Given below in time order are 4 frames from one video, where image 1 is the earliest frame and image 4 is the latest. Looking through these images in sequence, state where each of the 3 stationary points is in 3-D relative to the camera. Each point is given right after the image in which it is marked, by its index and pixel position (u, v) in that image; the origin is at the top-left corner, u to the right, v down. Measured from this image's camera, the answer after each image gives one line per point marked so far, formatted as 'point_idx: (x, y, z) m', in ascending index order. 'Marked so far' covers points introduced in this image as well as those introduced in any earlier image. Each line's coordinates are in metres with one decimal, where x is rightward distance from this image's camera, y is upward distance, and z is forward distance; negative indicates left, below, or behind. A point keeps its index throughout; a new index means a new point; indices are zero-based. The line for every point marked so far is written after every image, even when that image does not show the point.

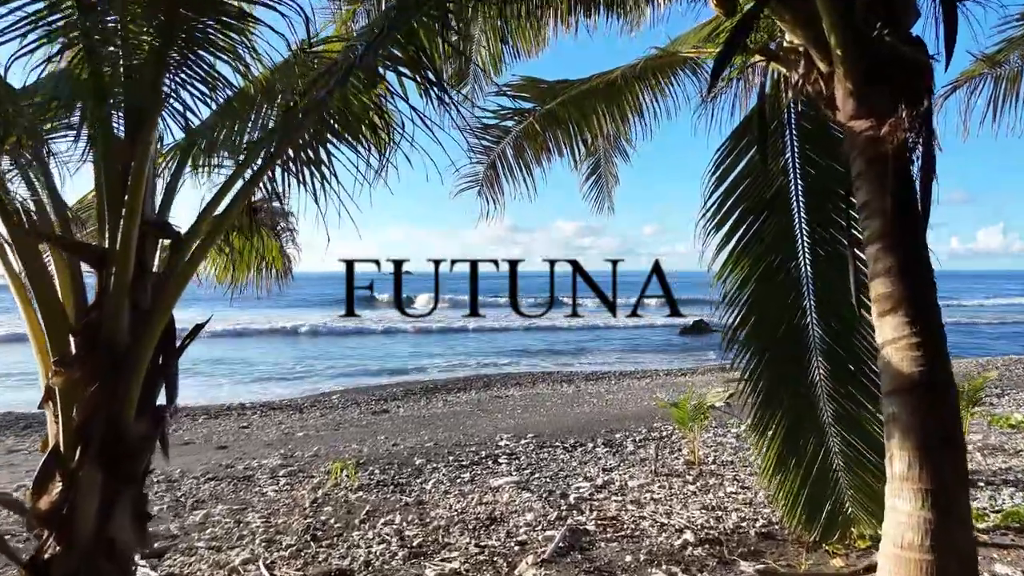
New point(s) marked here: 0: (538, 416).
0: (+0.4, -1.9, +8.6) m
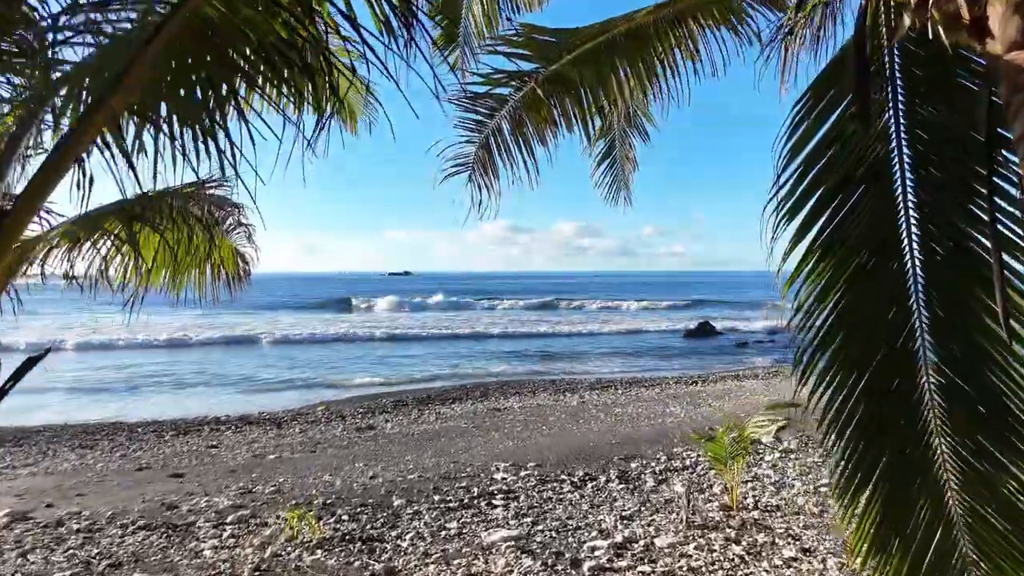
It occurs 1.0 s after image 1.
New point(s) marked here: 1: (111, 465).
0: (+0.4, -2.0, +7.6) m
1: (-5.3, -2.4, +7.6) m
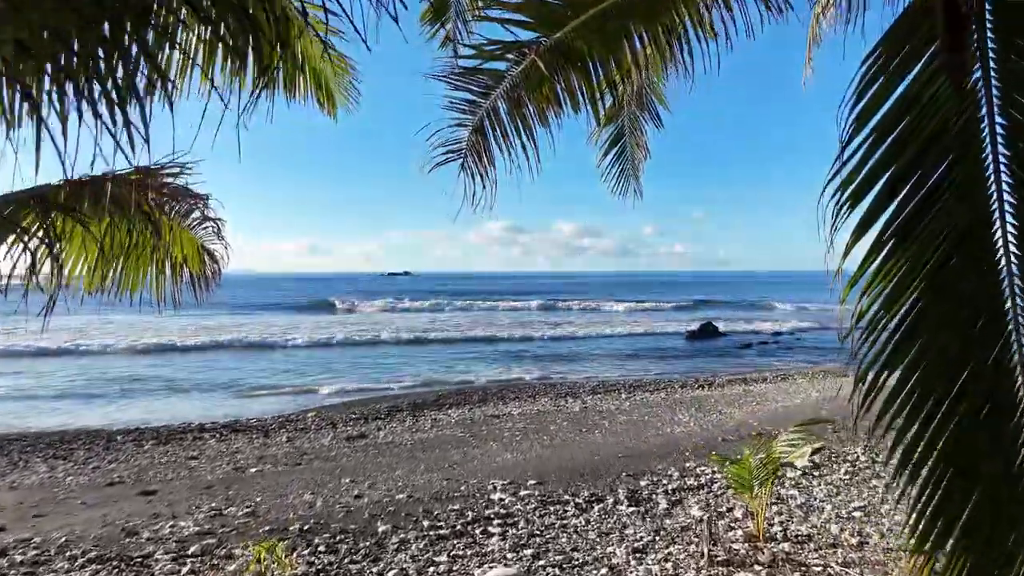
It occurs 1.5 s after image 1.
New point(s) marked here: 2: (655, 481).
0: (+0.4, -2.0, +7.1) m
1: (-5.4, -2.4, +7.1) m
2: (+1.4, -1.8, +5.4) m
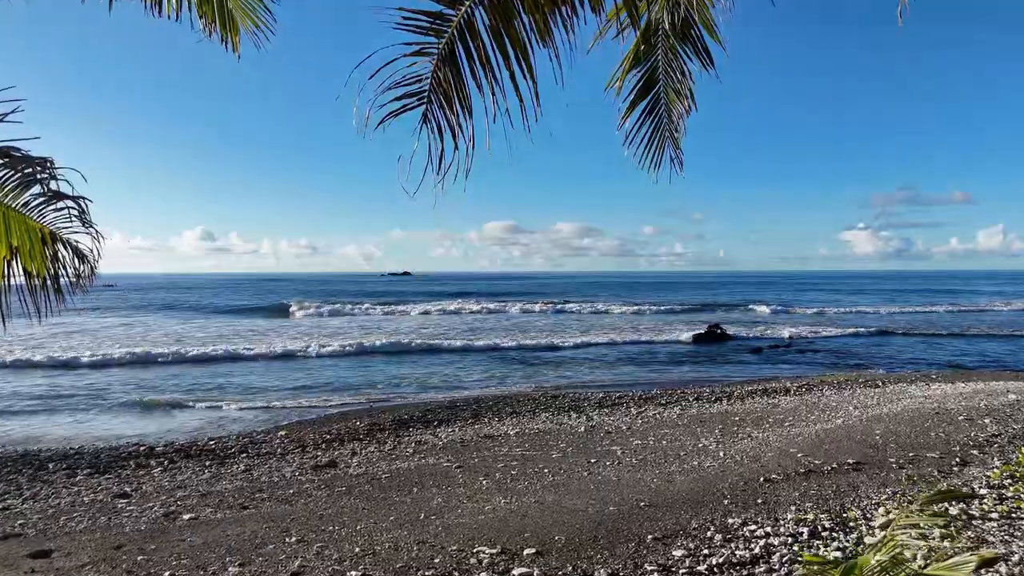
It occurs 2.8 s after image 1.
0: (+0.3, -2.0, +5.8) m
1: (-5.4, -2.4, +5.8) m
2: (+1.3, -1.9, +4.1) m
